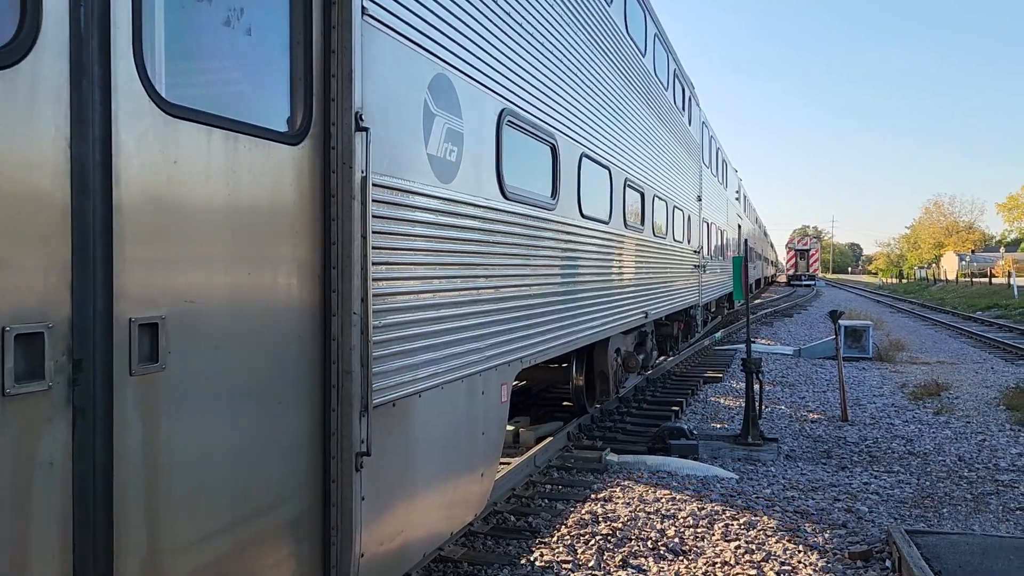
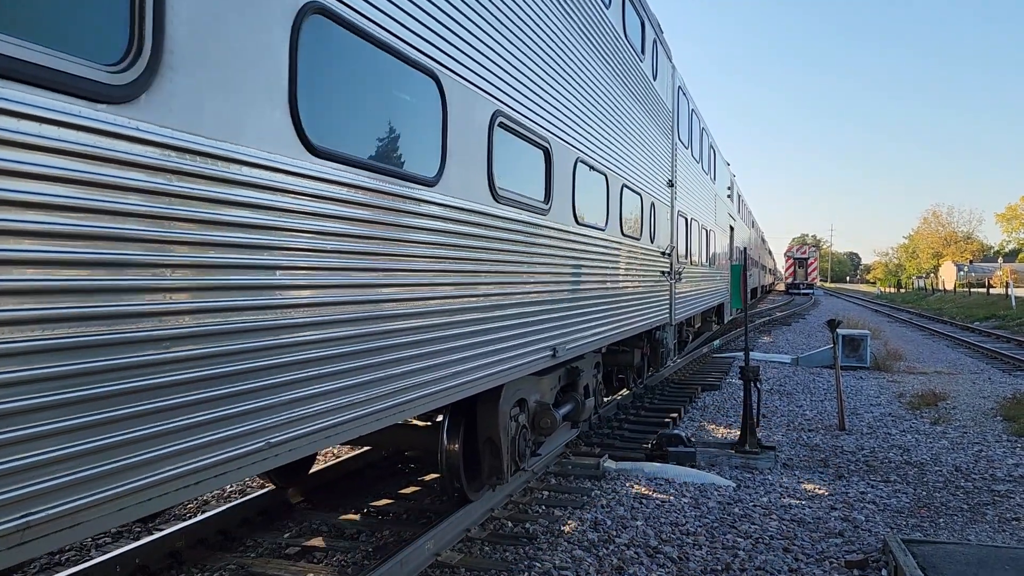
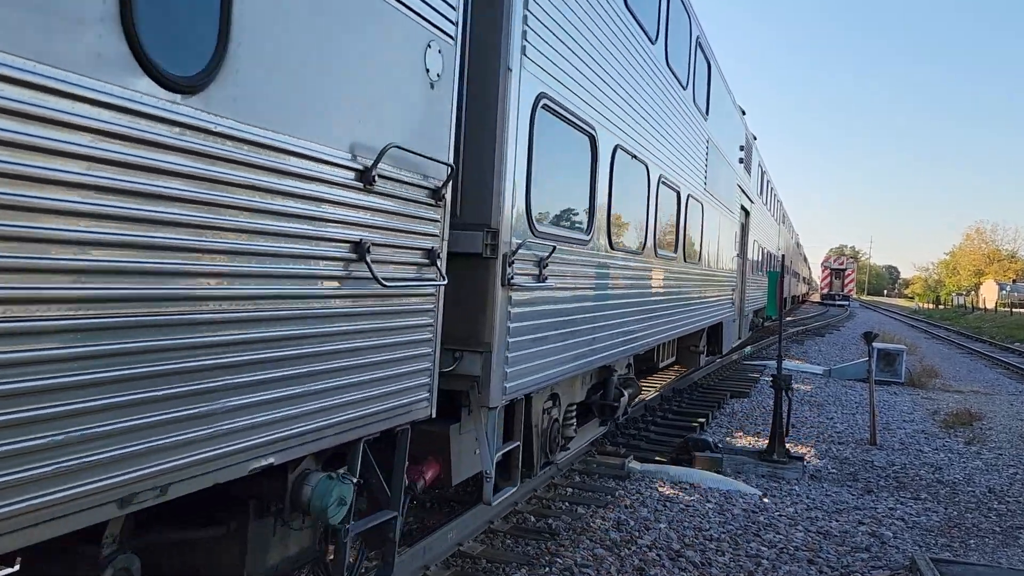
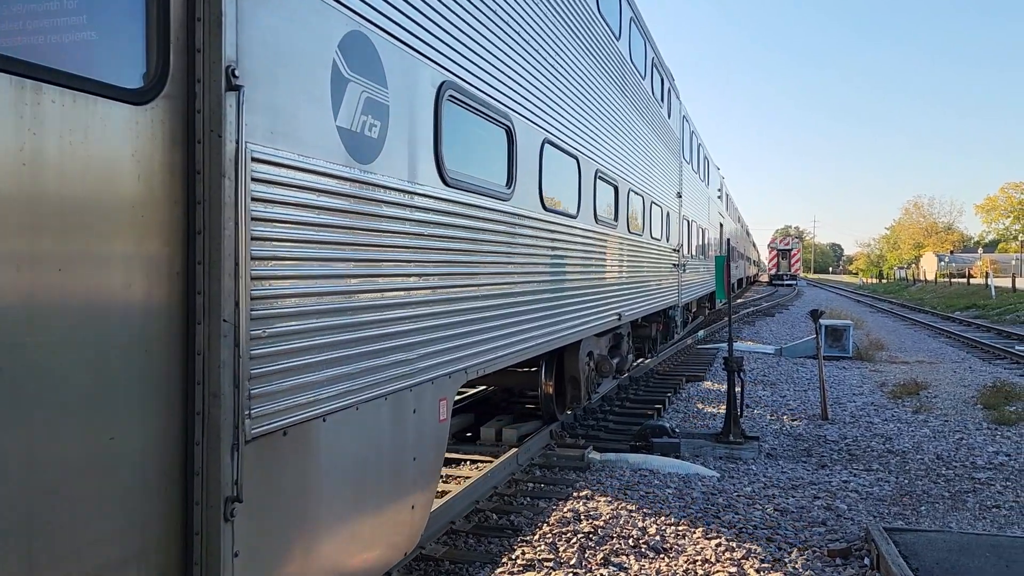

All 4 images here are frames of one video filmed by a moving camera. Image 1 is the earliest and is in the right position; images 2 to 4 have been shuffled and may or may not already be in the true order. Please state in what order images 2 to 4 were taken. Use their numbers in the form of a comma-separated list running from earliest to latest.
4, 2, 3
